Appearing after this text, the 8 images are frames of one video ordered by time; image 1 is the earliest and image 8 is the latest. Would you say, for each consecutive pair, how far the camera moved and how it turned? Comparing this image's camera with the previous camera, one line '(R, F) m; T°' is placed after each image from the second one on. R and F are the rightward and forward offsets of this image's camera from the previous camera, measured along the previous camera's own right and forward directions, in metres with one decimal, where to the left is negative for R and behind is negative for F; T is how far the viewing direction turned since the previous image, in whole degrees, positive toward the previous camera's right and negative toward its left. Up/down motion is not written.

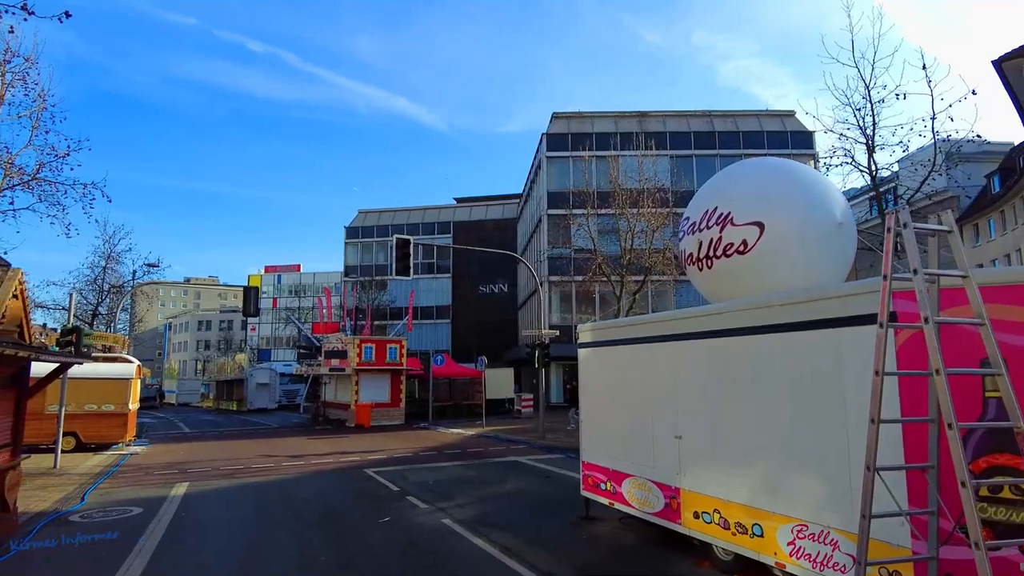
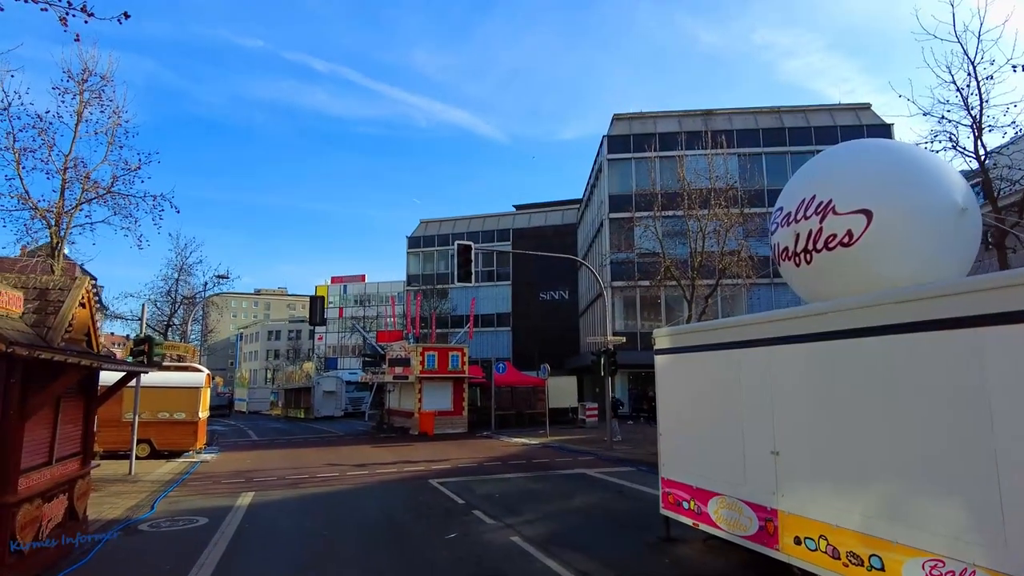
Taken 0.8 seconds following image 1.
(-0.1, +0.5) m; -5°
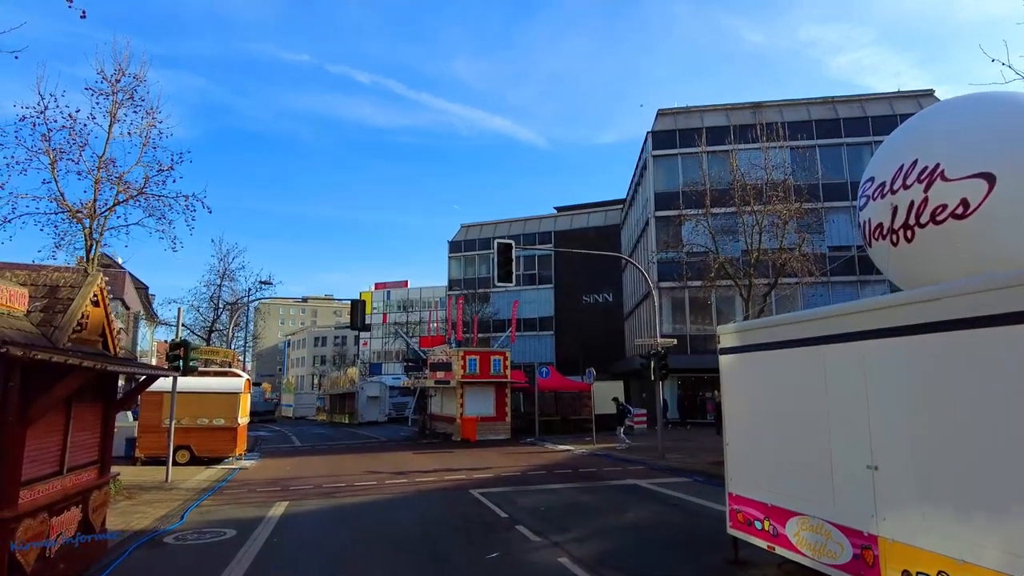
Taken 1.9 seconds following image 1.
(0.0, +0.8) m; -4°
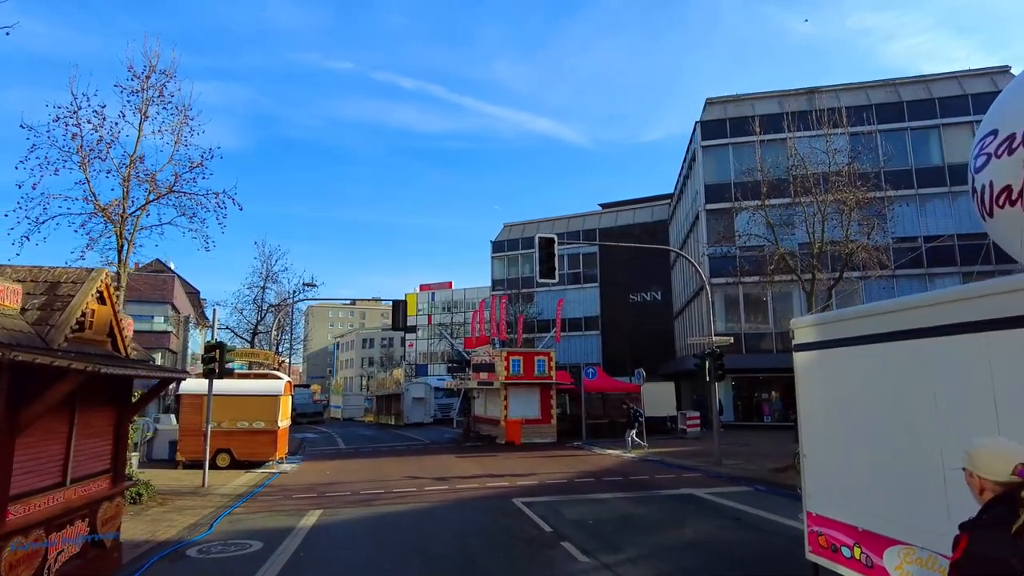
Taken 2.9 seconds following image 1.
(0.0, +0.8) m; -4°
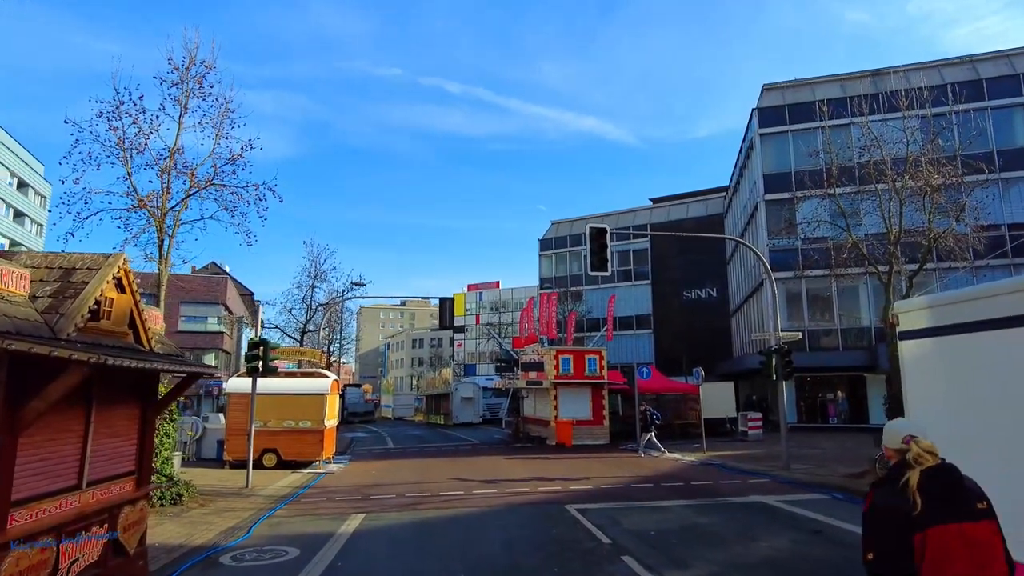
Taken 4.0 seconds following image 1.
(0.0, +0.7) m; -4°
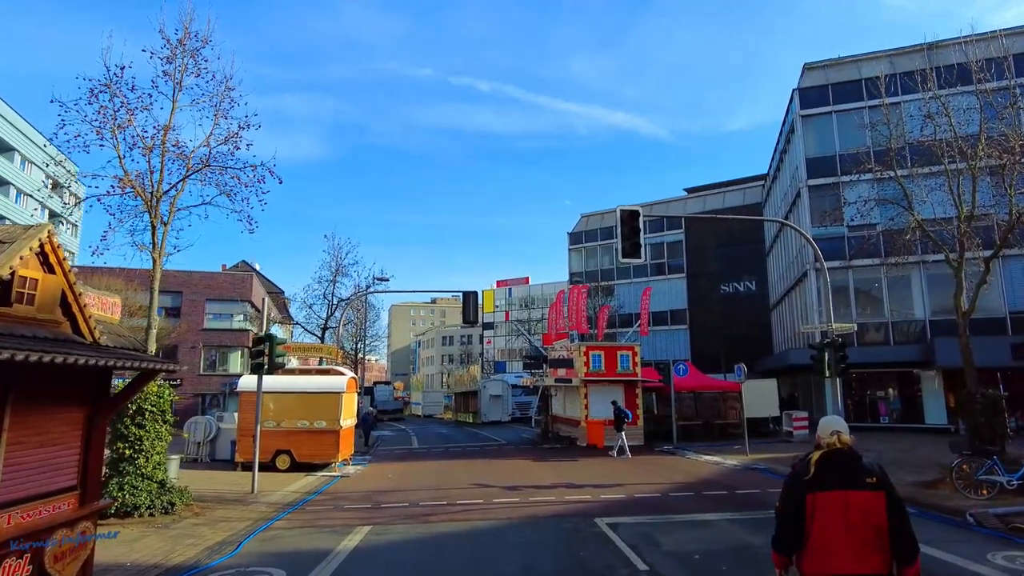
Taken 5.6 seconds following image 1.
(+0.2, +1.2) m; -3°
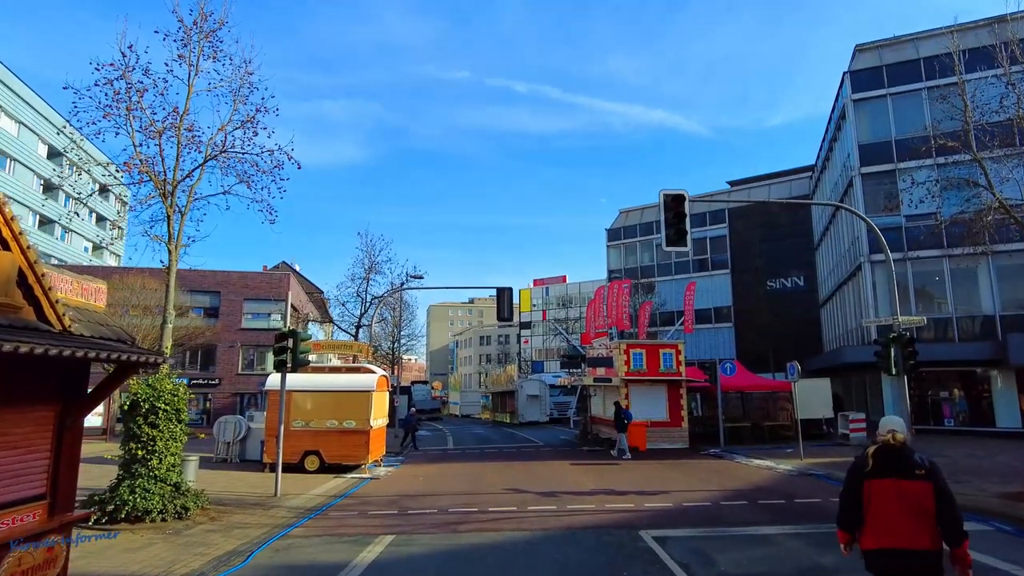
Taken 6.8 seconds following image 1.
(+0.1, +0.8) m; -3°
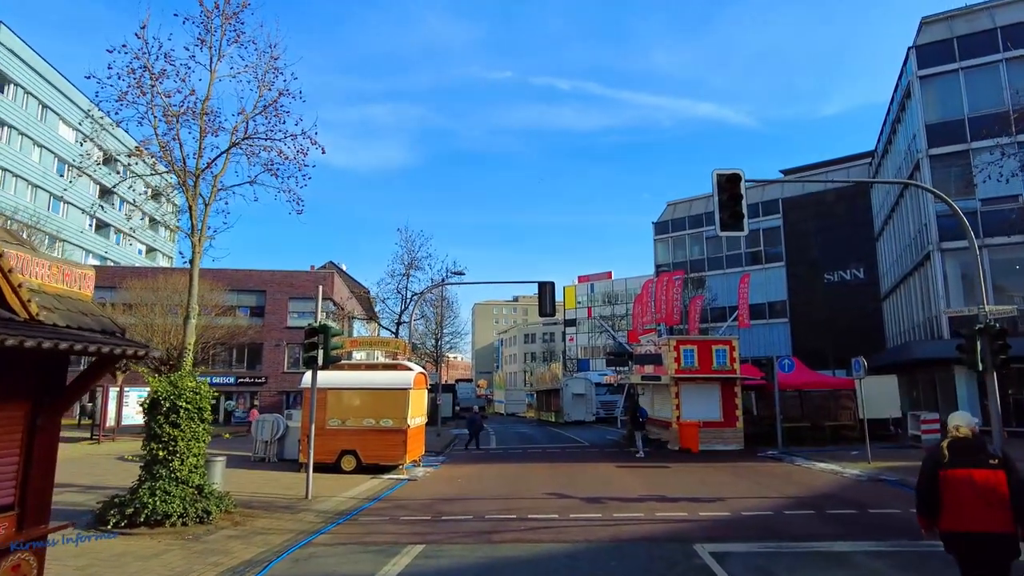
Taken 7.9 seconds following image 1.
(+0.1, +0.8) m; -4°
